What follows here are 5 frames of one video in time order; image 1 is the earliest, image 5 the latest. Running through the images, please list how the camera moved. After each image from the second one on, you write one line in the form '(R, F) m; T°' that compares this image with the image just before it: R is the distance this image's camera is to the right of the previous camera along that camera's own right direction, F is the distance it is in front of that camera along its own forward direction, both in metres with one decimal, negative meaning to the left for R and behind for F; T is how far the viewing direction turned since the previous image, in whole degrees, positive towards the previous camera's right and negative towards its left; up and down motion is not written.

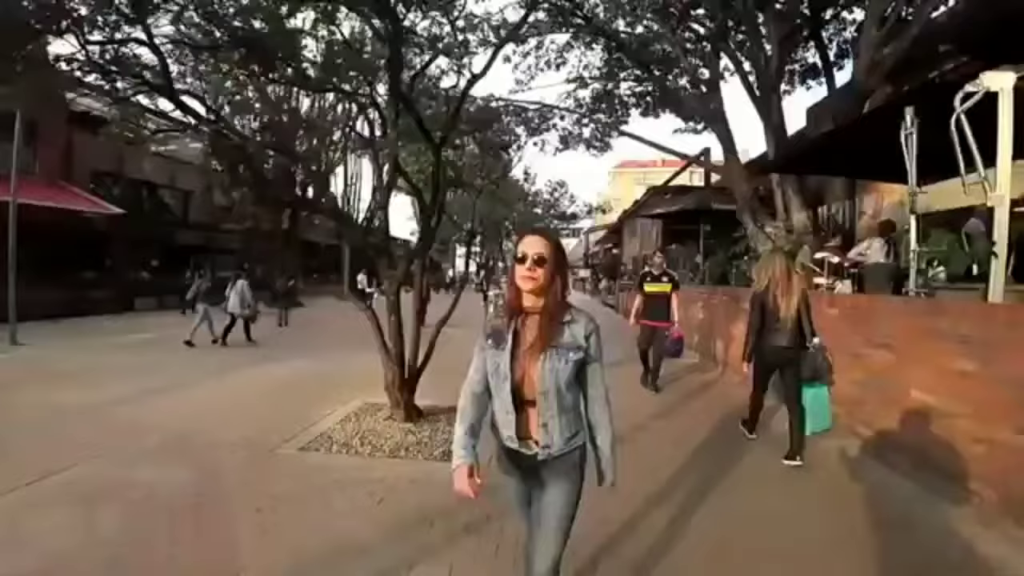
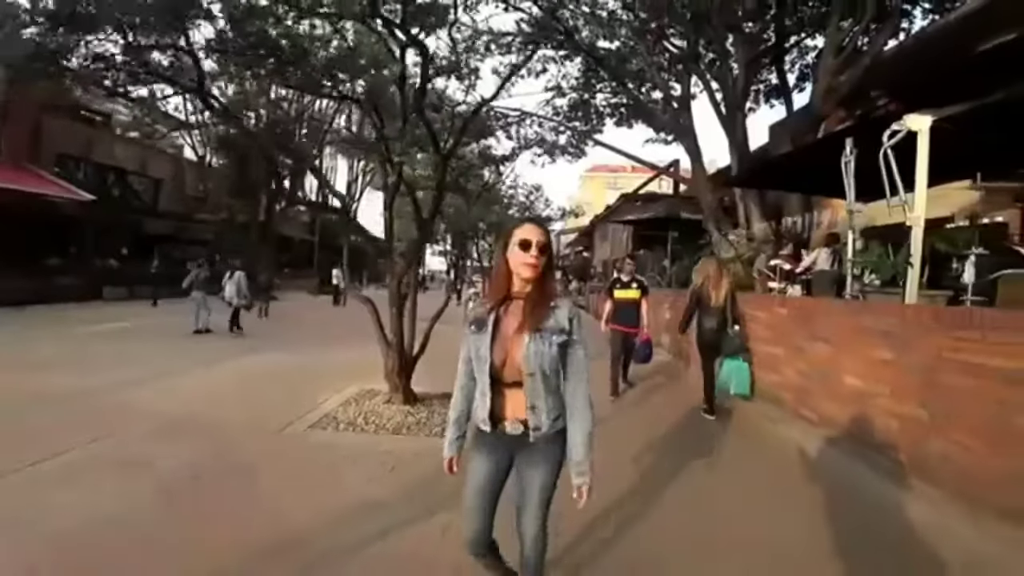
(-0.2, -0.8) m; +2°
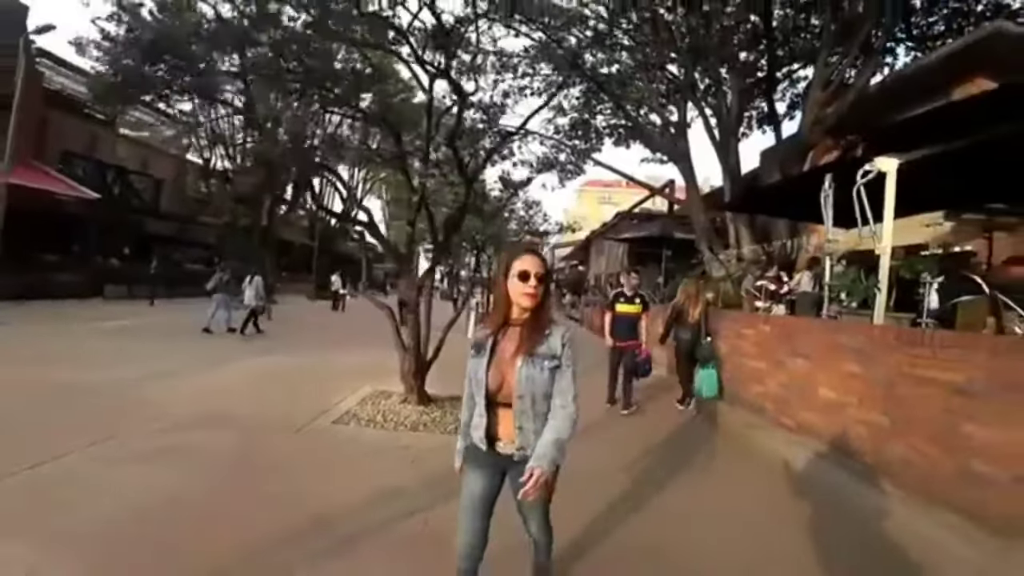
(-0.2, -0.7) m; +1°
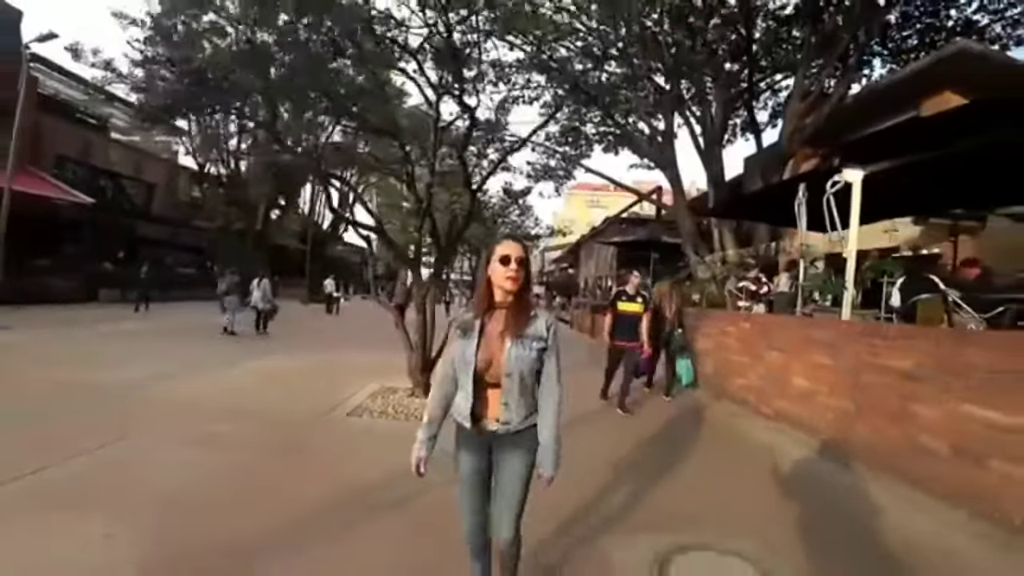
(-0.1, -0.6) m; +1°
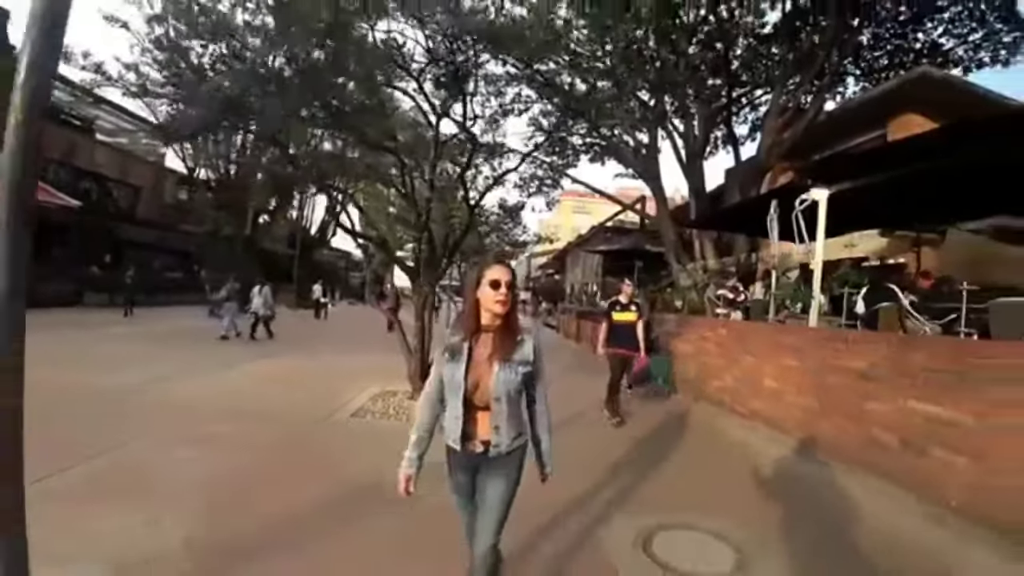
(-0.1, -0.6) m; +1°
